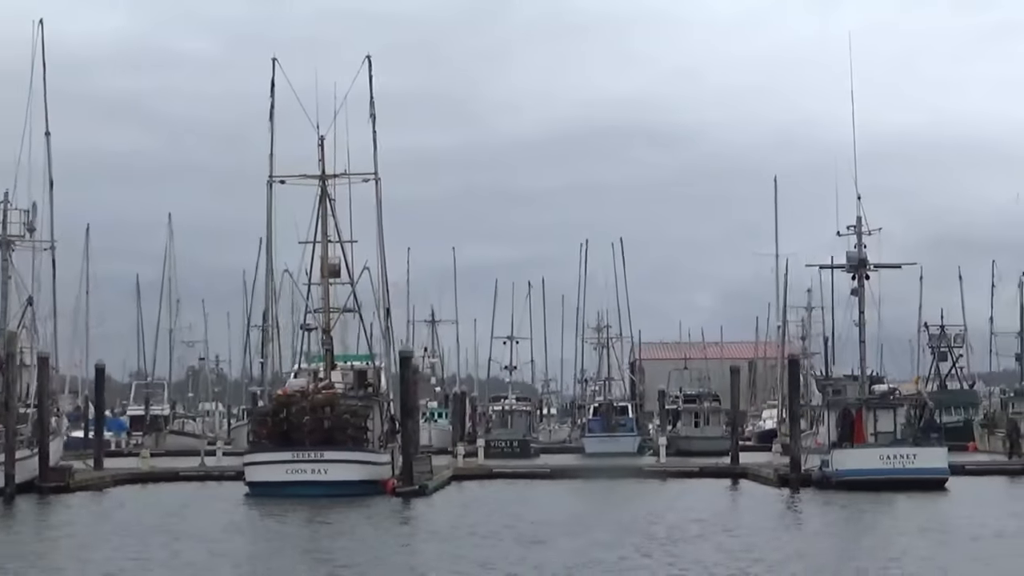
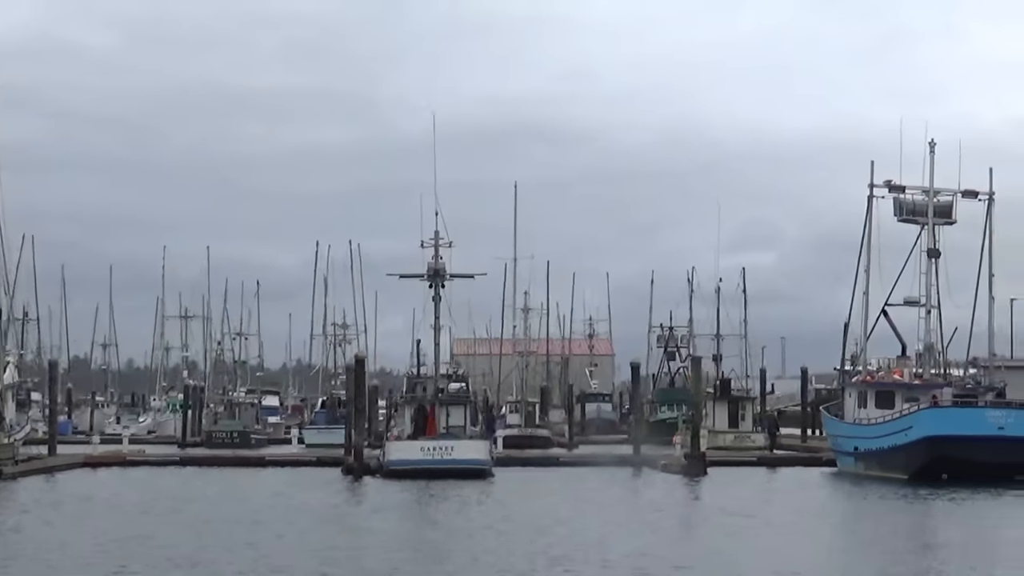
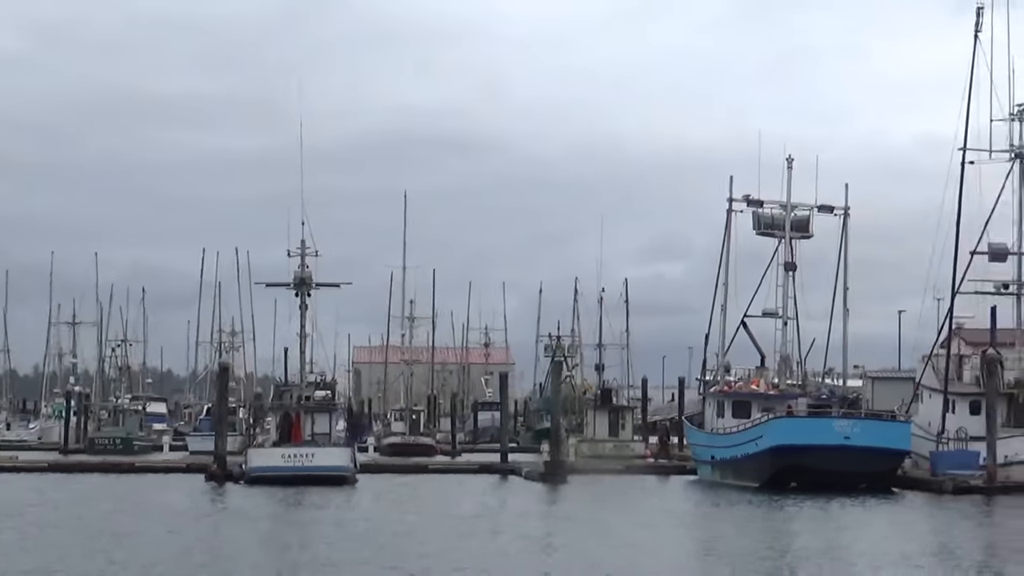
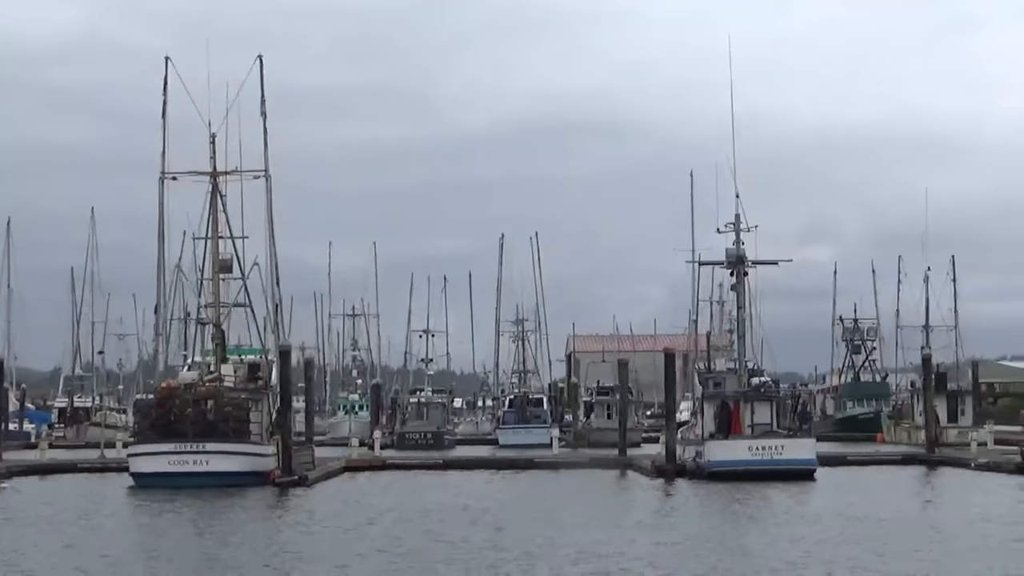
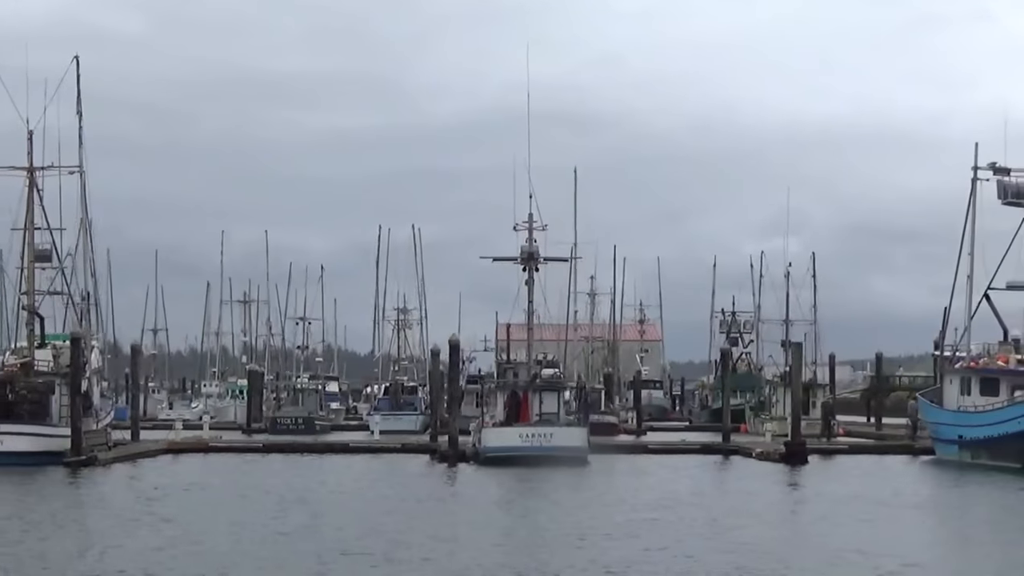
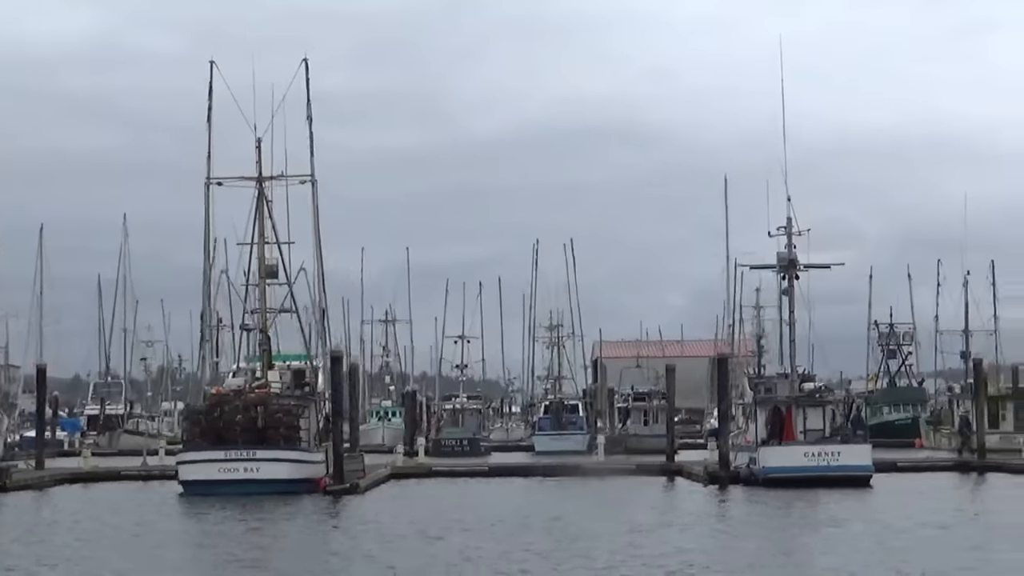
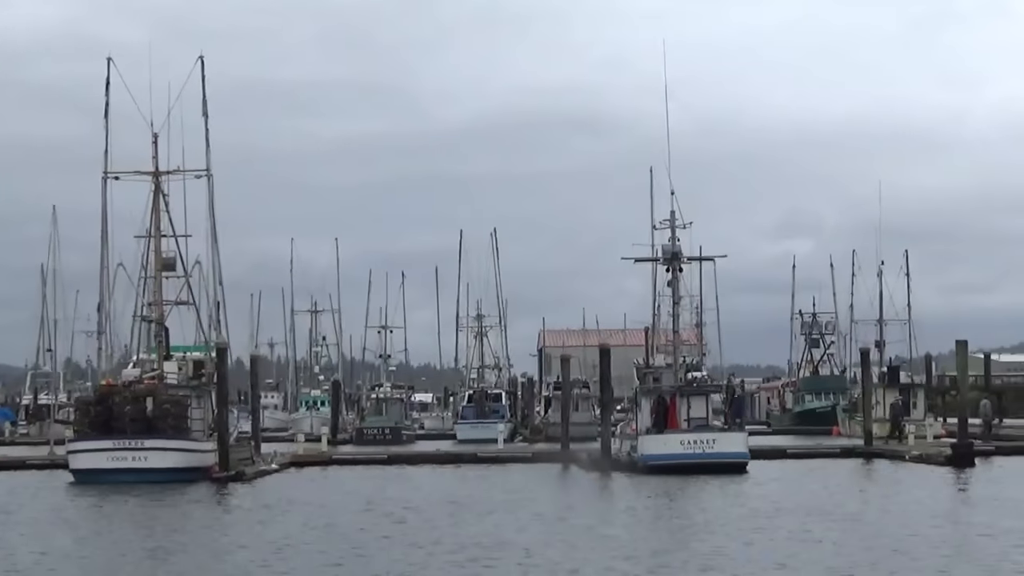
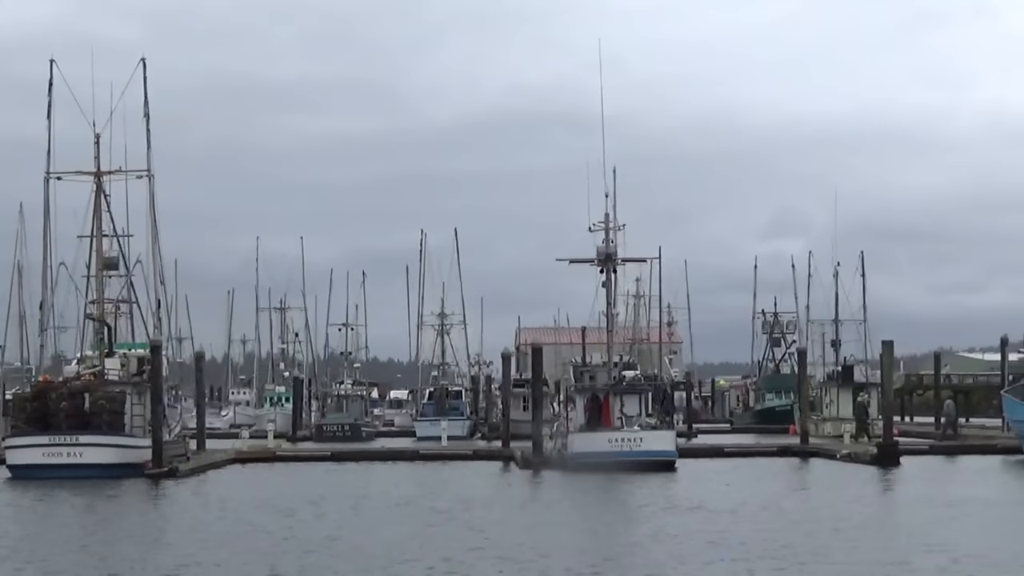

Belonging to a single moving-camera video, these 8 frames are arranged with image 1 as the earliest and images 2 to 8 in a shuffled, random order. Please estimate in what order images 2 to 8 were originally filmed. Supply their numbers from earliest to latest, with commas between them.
6, 4, 7, 8, 5, 2, 3
